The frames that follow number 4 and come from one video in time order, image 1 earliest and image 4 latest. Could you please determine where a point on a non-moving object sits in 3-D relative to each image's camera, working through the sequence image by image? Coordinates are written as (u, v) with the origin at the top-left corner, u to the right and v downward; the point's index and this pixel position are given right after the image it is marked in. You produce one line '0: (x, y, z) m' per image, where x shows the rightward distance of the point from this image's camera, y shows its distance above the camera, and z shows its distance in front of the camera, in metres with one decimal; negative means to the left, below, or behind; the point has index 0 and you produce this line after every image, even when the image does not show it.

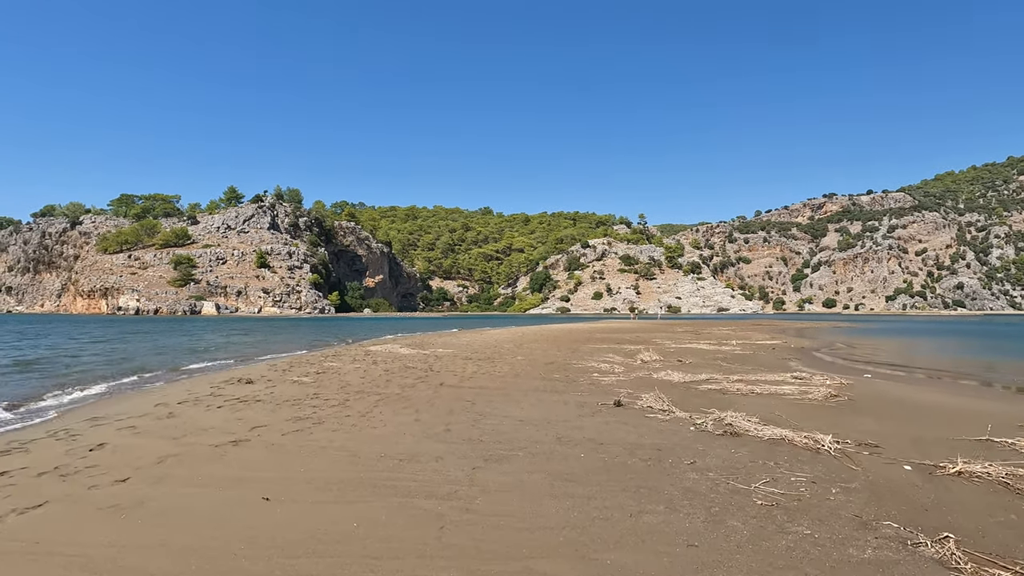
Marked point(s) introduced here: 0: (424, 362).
0: (-2.8, -2.5, +16.2) m
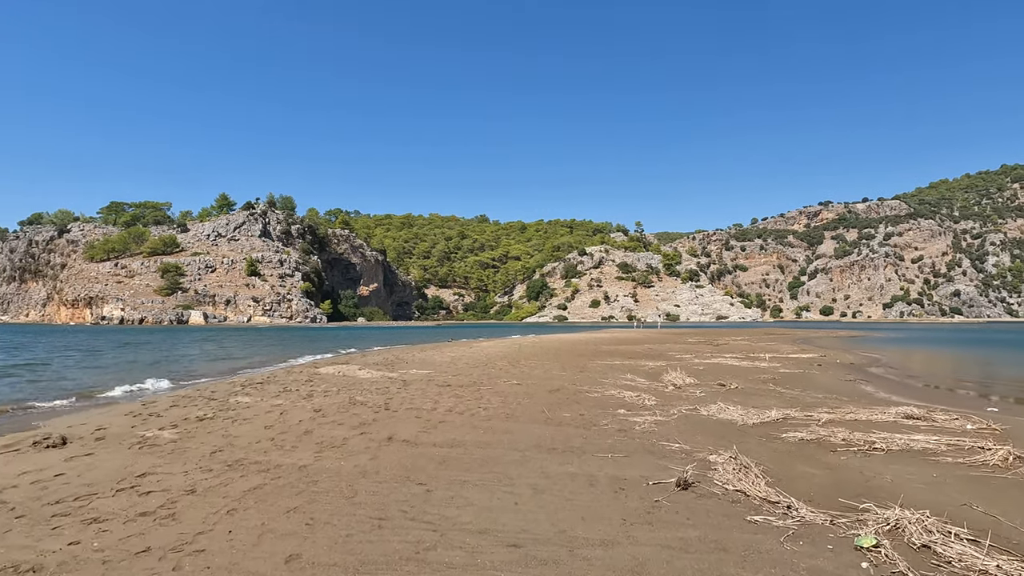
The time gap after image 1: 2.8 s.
0: (-3.0, -2.6, +11.8) m
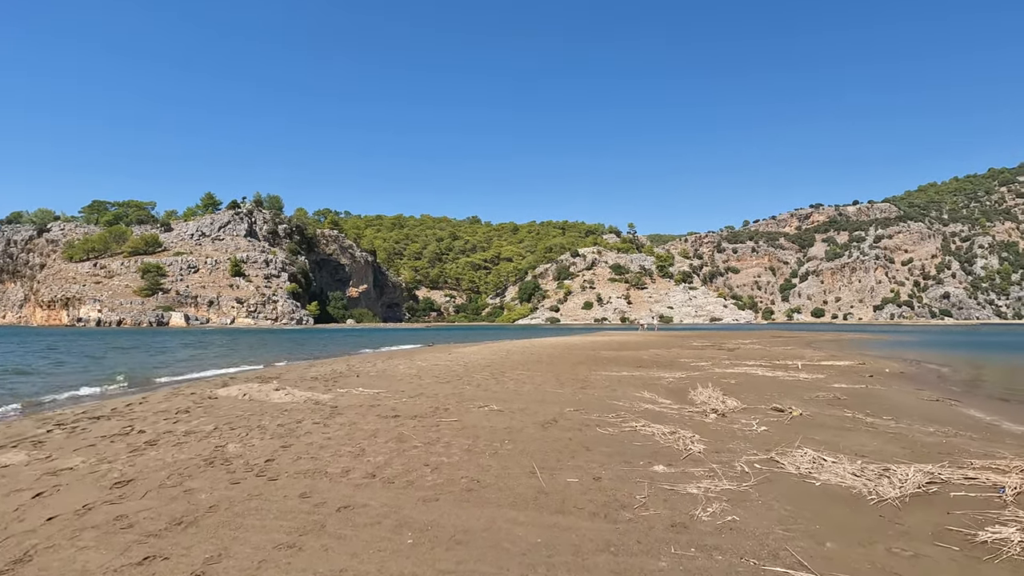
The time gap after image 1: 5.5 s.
0: (-3.4, -2.3, +7.6) m
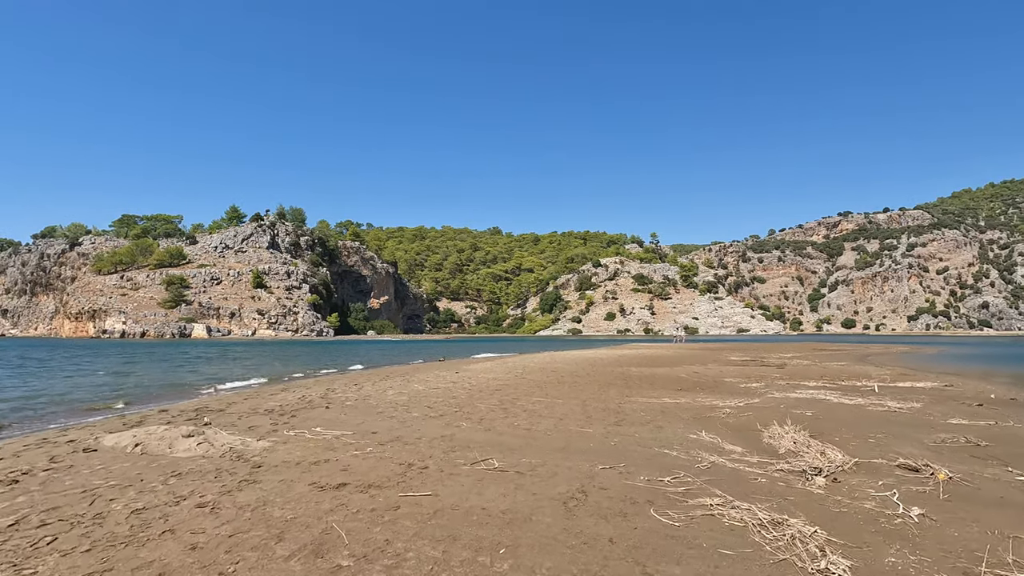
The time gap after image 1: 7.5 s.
0: (-3.4, -2.3, +4.4) m
